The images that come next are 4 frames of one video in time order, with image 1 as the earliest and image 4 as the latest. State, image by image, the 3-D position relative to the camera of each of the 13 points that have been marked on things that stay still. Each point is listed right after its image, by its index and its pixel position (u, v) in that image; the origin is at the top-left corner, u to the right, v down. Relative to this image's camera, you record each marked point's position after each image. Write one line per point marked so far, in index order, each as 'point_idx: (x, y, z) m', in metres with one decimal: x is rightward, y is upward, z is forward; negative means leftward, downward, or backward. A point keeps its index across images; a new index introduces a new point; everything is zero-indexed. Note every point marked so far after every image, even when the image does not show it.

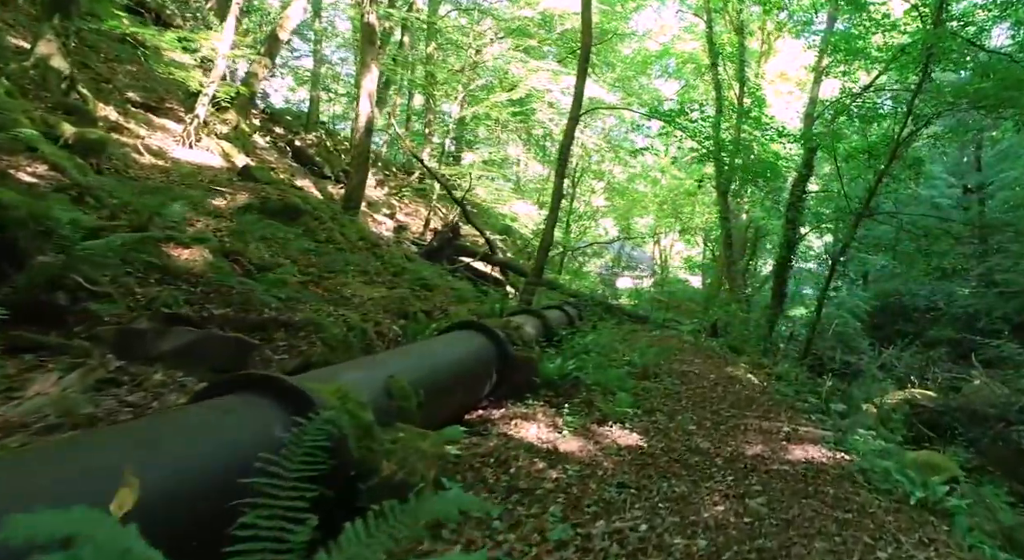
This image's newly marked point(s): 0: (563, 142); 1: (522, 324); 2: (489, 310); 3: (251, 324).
0: (+1.1, +2.9, +13.6) m
1: (+0.1, -0.5, +6.8) m
2: (-0.3, -0.4, +8.6) m
3: (-2.0, -0.3, +4.8) m
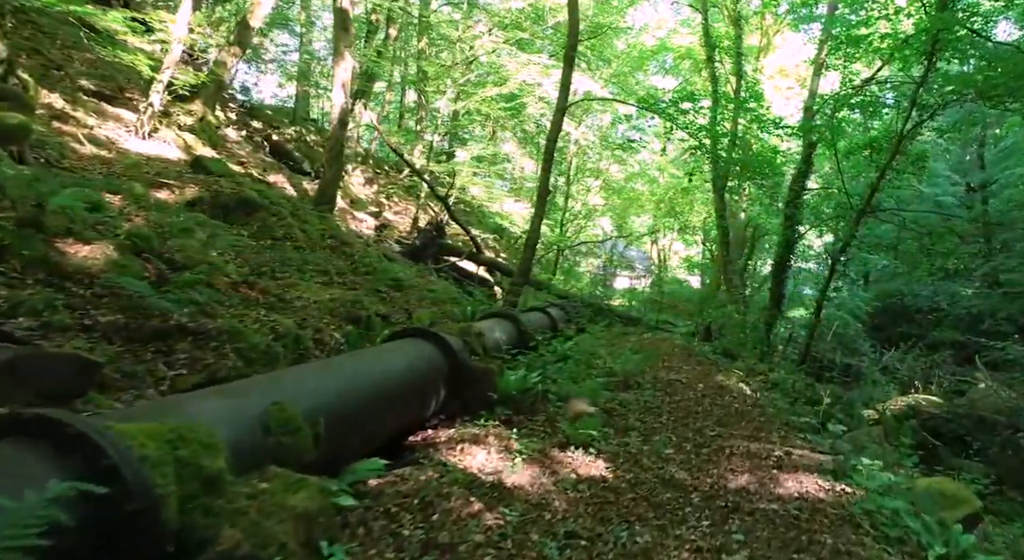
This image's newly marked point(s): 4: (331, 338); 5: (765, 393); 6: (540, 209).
0: (+0.8, +2.9, +13.0) m
1: (-0.2, -0.5, +6.1) m
2: (-0.7, -0.4, +8.0) m
3: (-2.3, -0.3, +4.2) m
4: (-1.4, -0.5, +5.0) m
5: (+3.1, -1.4, +7.8) m
6: (+0.6, +1.5, +13.2) m
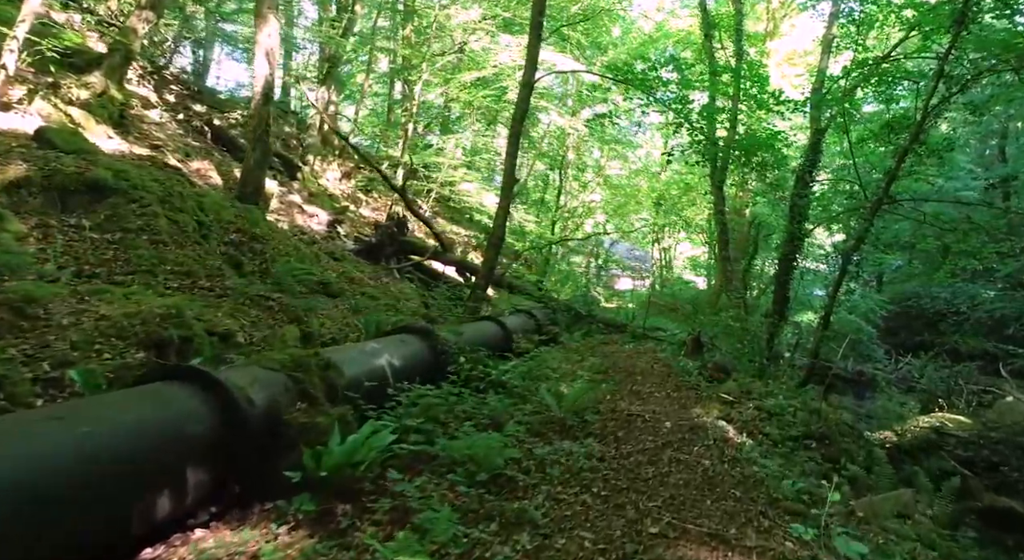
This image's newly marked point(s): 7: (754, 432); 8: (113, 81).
0: (+0.1, +2.9, +11.2) m
1: (-1.0, -0.5, +4.4) m
2: (-1.4, -0.4, +6.2) m
3: (-3.1, -0.4, +2.5) m
4: (-2.2, -0.5, +3.4) m
5: (+2.3, -1.4, +6.1) m
6: (-0.1, +1.4, +11.5) m
7: (+2.4, -1.5, +6.2) m
8: (-6.3, +3.2, +10.2) m
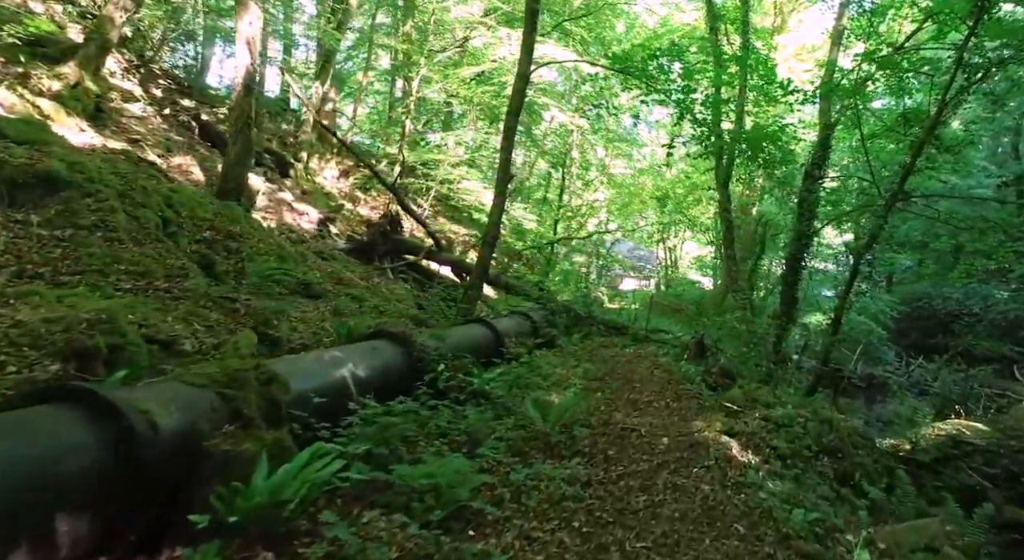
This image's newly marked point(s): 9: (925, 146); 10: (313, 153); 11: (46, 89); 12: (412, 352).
0: (0.0, +2.9, +10.7) m
1: (-1.2, -0.5, +3.9) m
2: (-1.6, -0.4, +5.8) m
3: (-3.3, -0.4, +2.0) m
4: (-2.4, -0.5, +2.9) m
5: (+2.2, -1.4, +5.6) m
6: (-0.2, +1.4, +11.0) m
7: (+2.3, -1.5, +5.7) m
8: (-6.4, +3.2, +9.7) m
9: (+6.7, +2.2, +10.4) m
10: (-5.9, +3.7, +18.8) m
11: (-6.4, +2.6, +8.8) m
12: (-0.8, -0.6, +5.1) m
